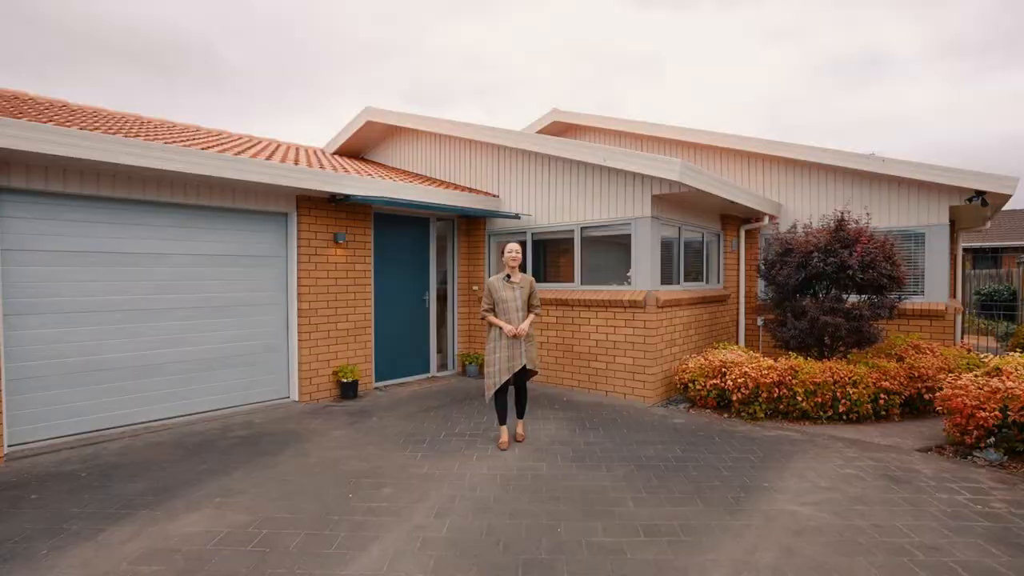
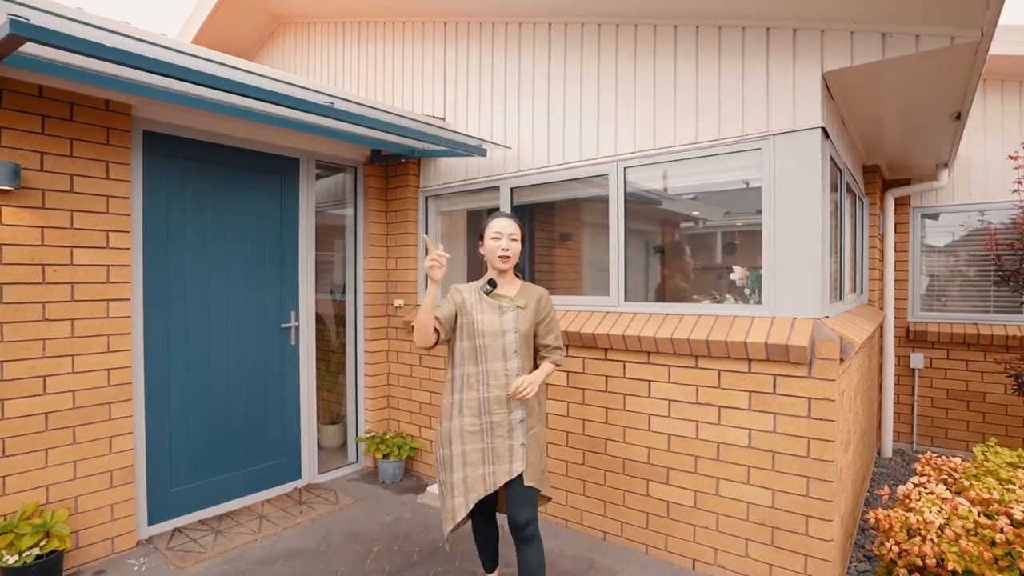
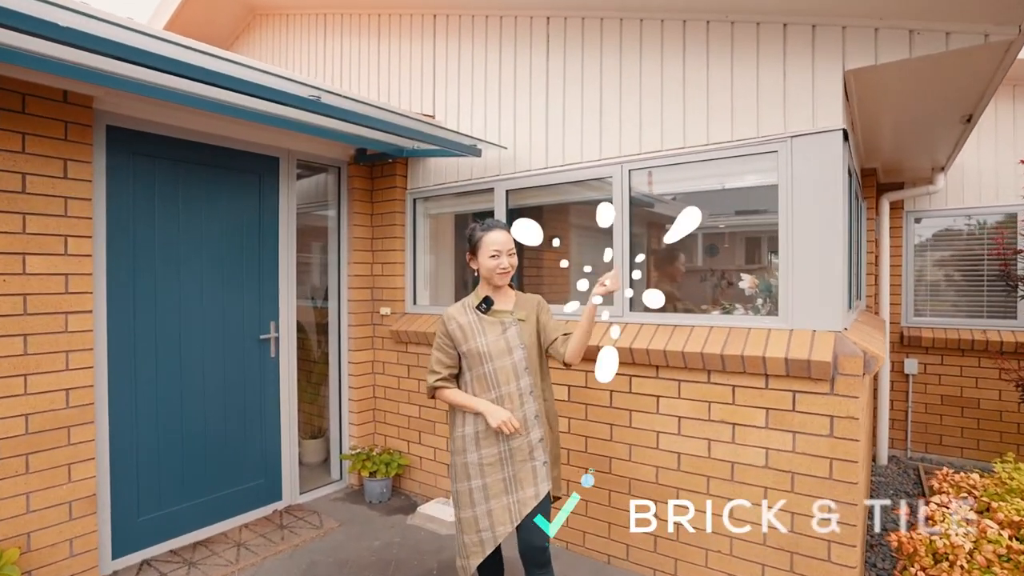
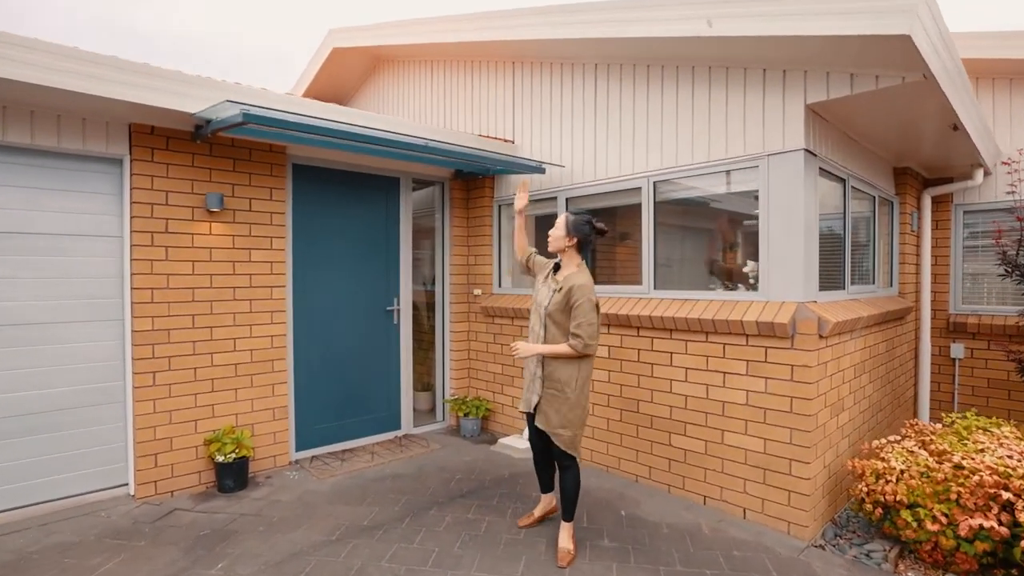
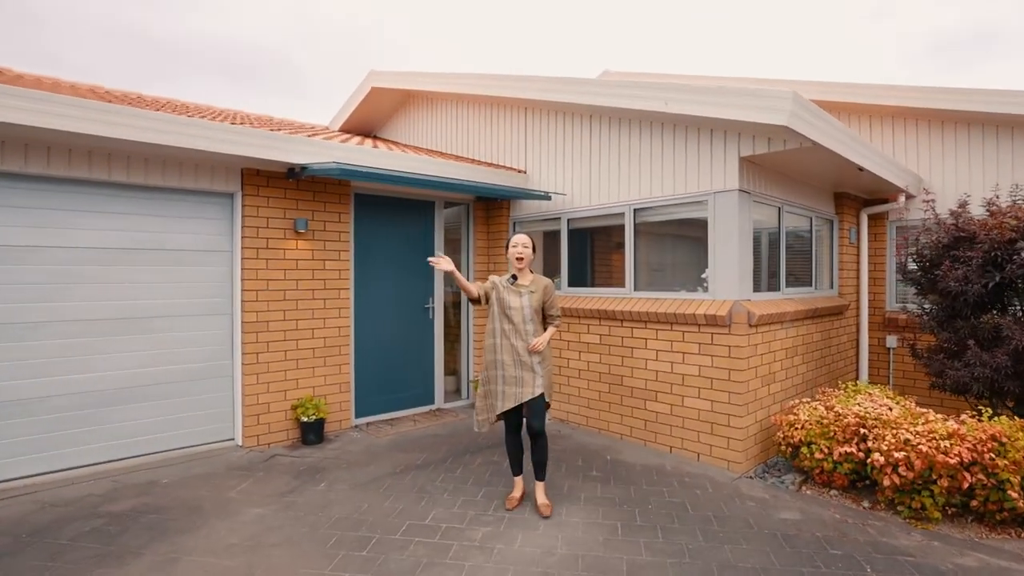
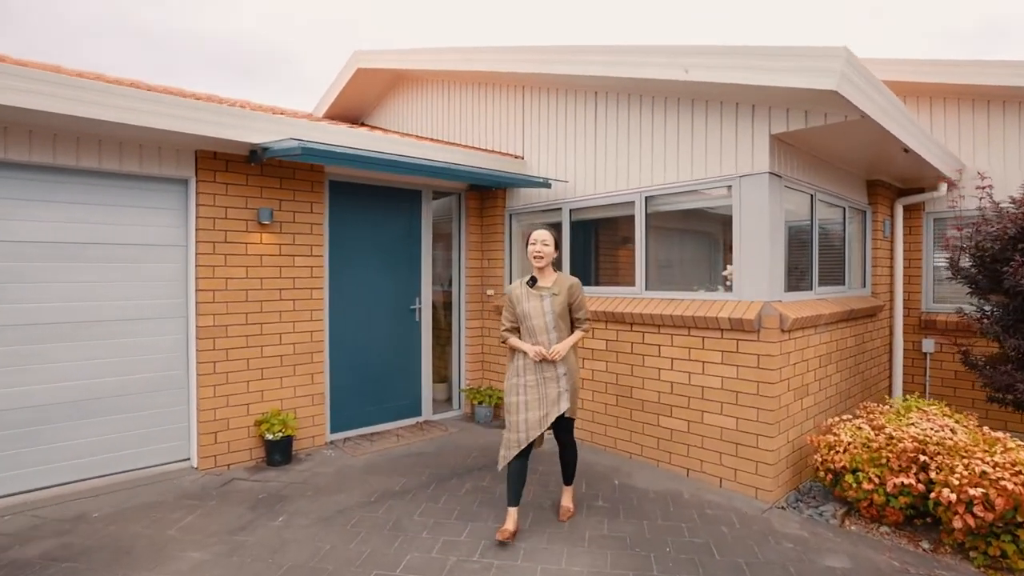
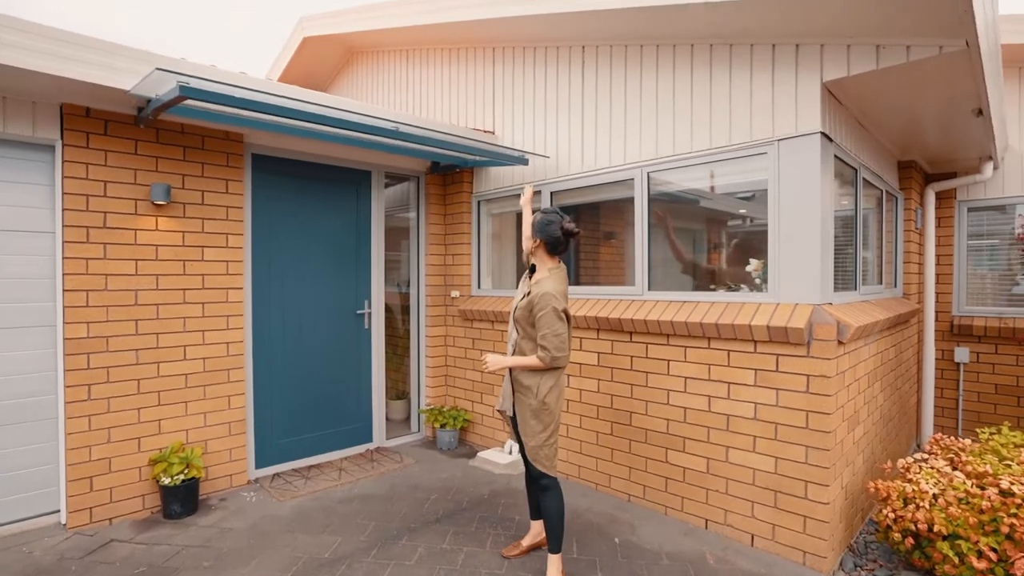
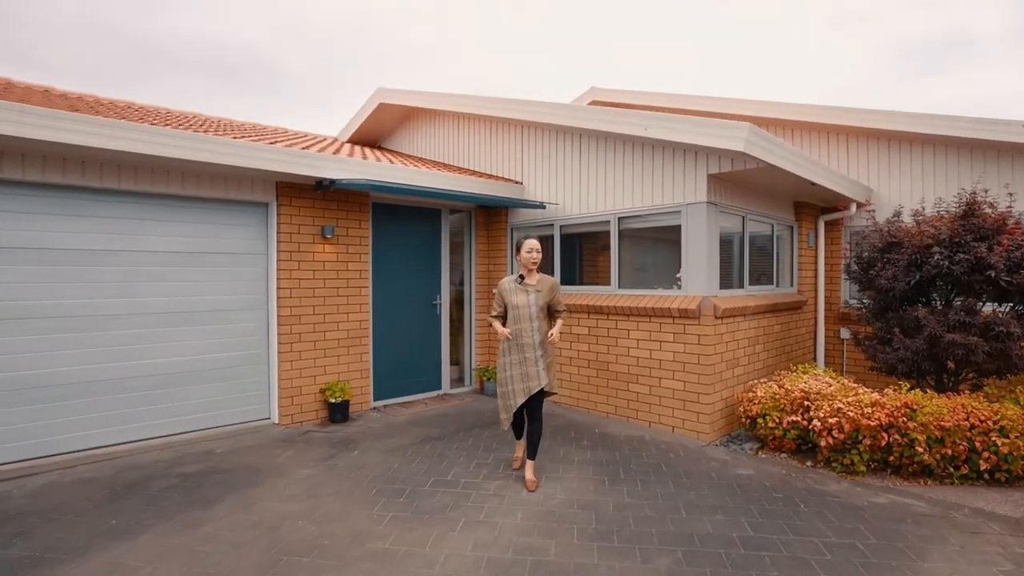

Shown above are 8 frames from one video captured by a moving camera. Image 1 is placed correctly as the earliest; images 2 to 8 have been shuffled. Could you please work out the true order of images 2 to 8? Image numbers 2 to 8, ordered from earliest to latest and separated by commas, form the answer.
8, 5, 6, 4, 7, 2, 3
